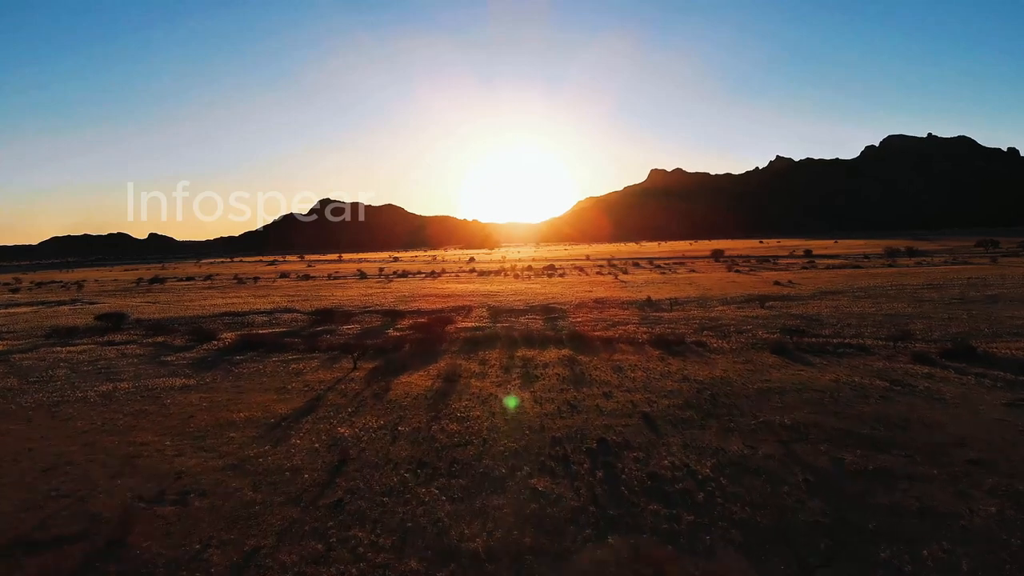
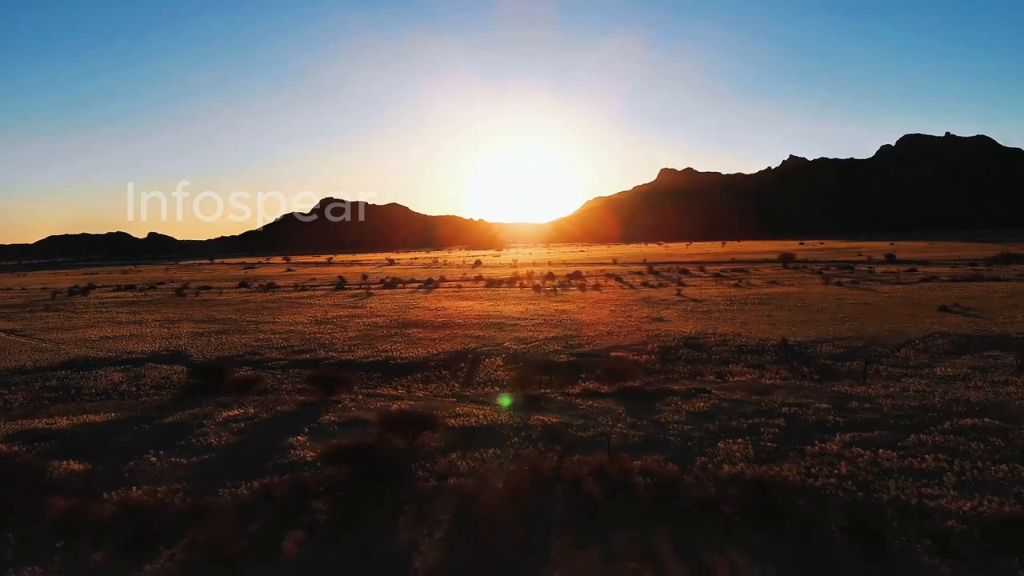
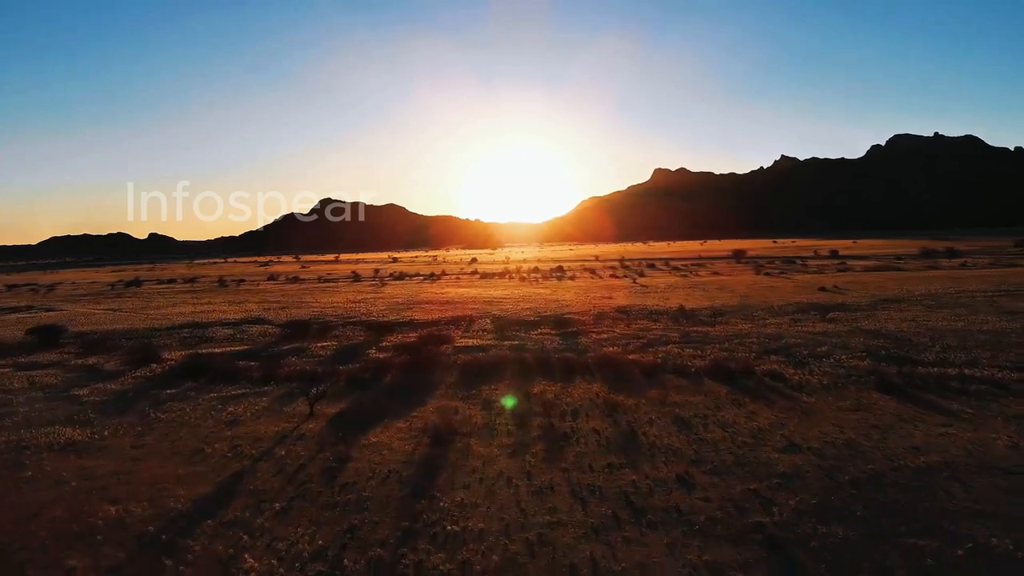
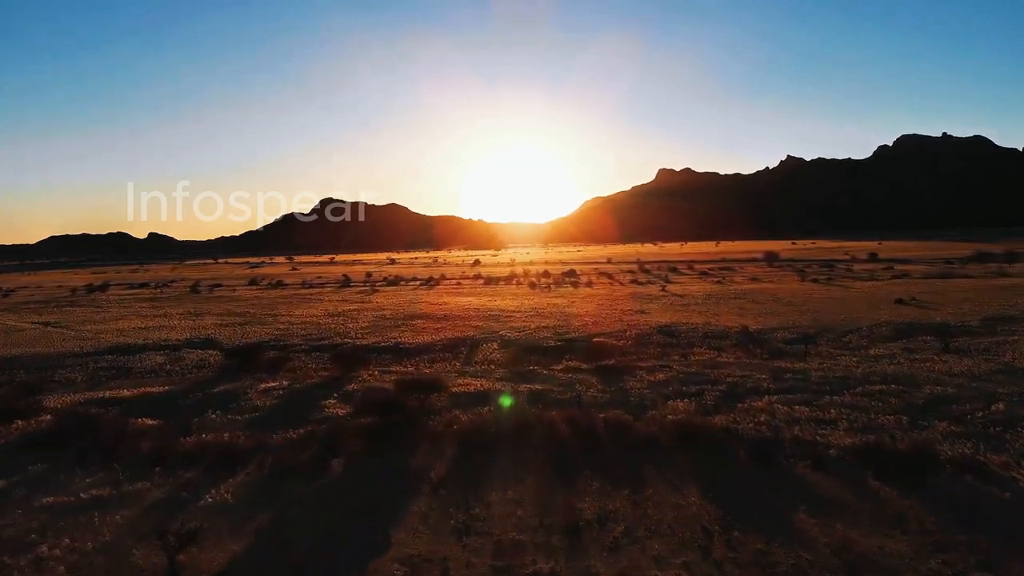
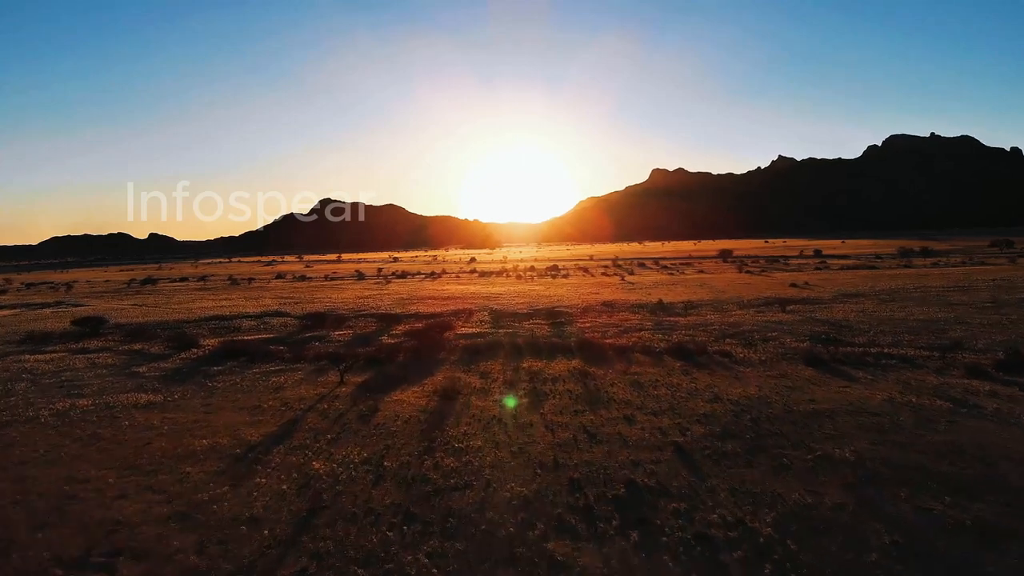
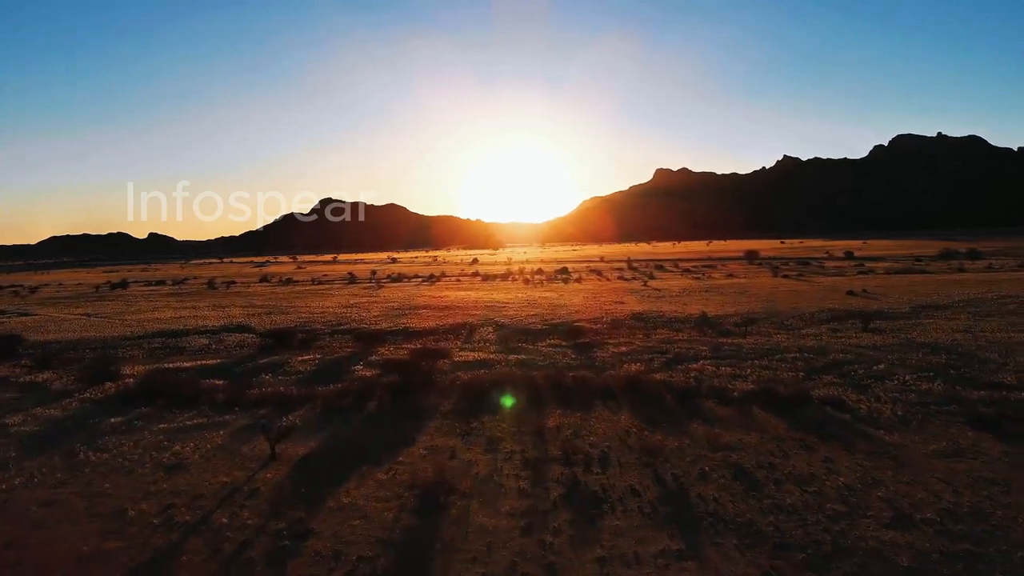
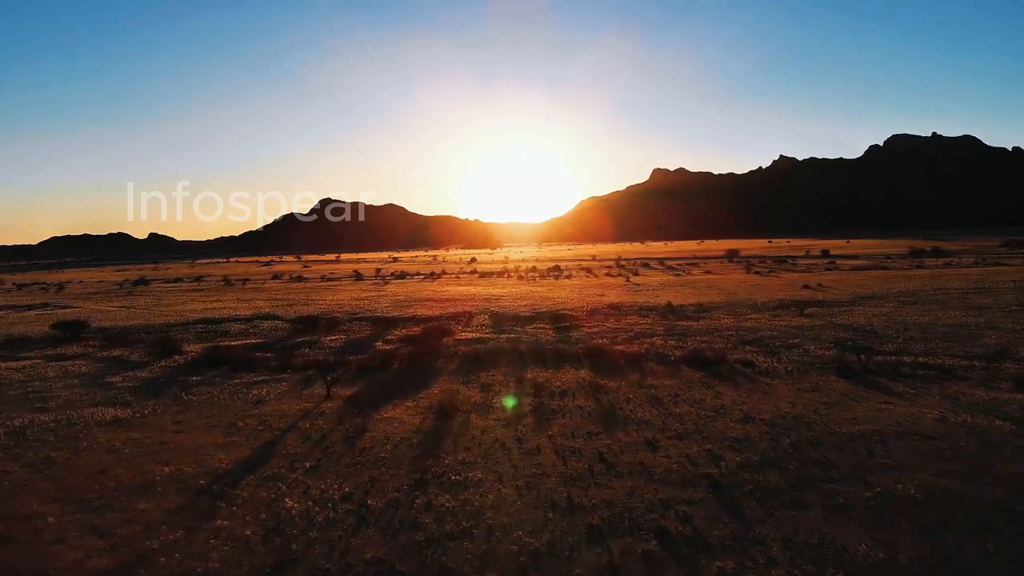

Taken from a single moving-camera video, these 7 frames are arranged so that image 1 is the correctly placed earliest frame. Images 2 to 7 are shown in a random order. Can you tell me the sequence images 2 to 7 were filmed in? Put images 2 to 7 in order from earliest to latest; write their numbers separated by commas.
5, 7, 3, 6, 4, 2
